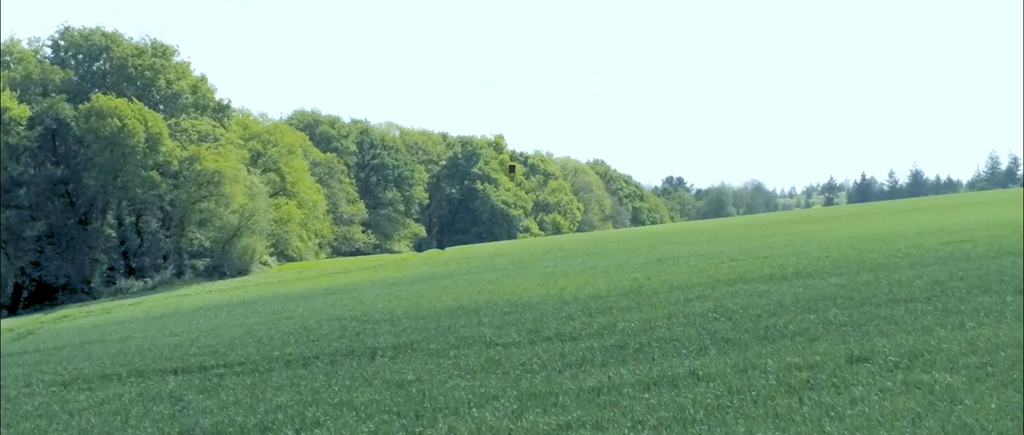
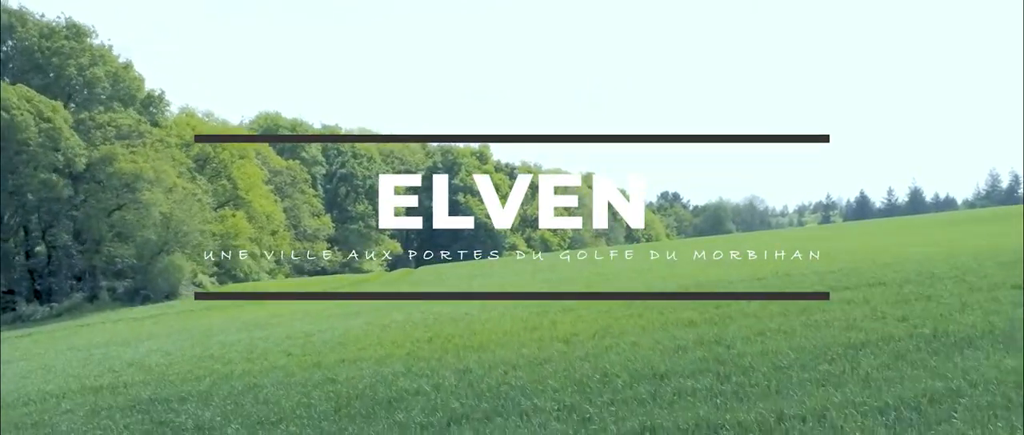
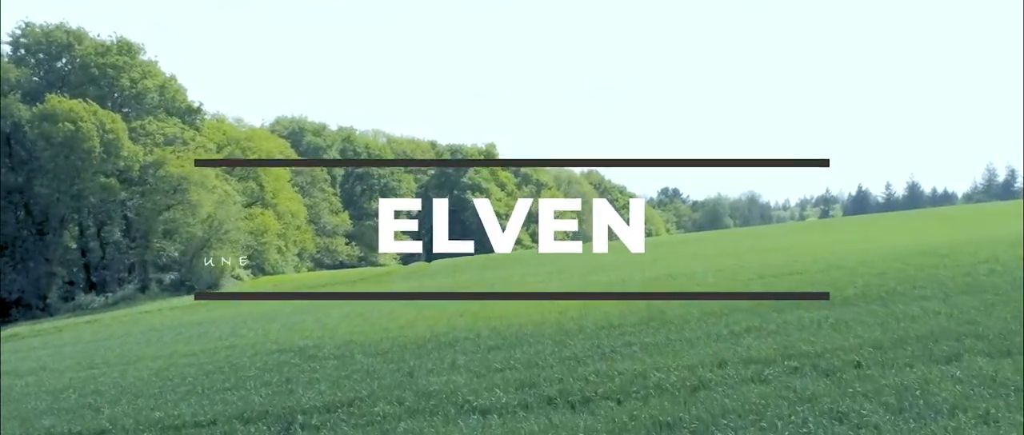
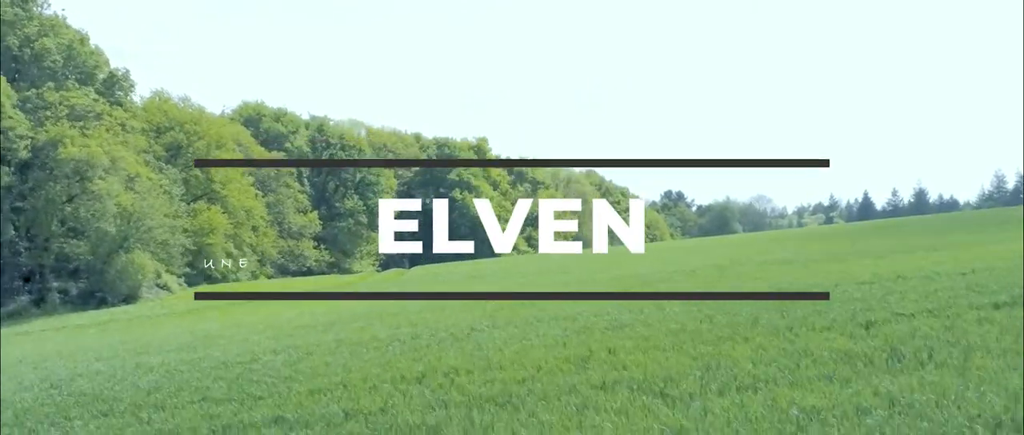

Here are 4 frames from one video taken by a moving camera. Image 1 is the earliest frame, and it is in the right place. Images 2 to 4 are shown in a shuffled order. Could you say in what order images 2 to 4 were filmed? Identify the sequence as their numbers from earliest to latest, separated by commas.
3, 2, 4
